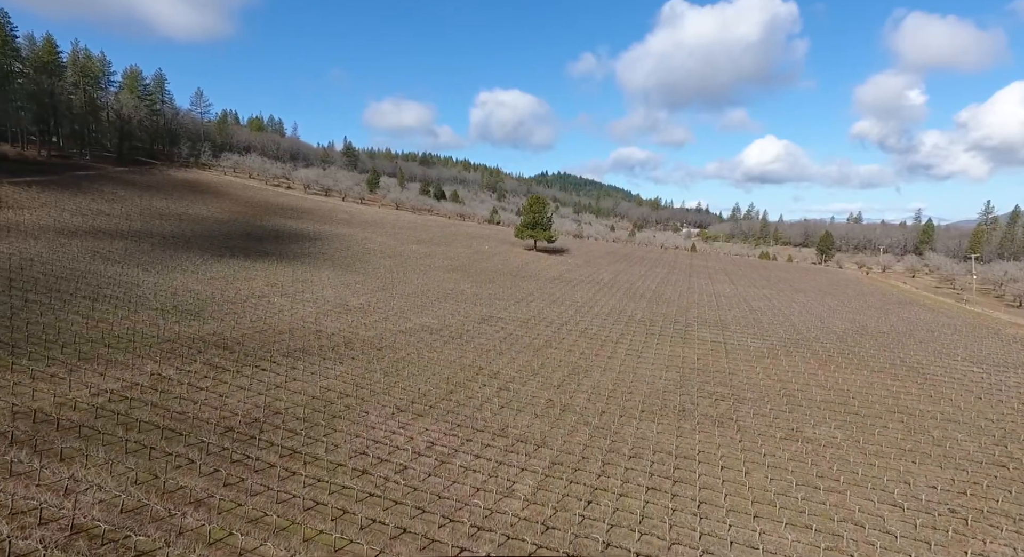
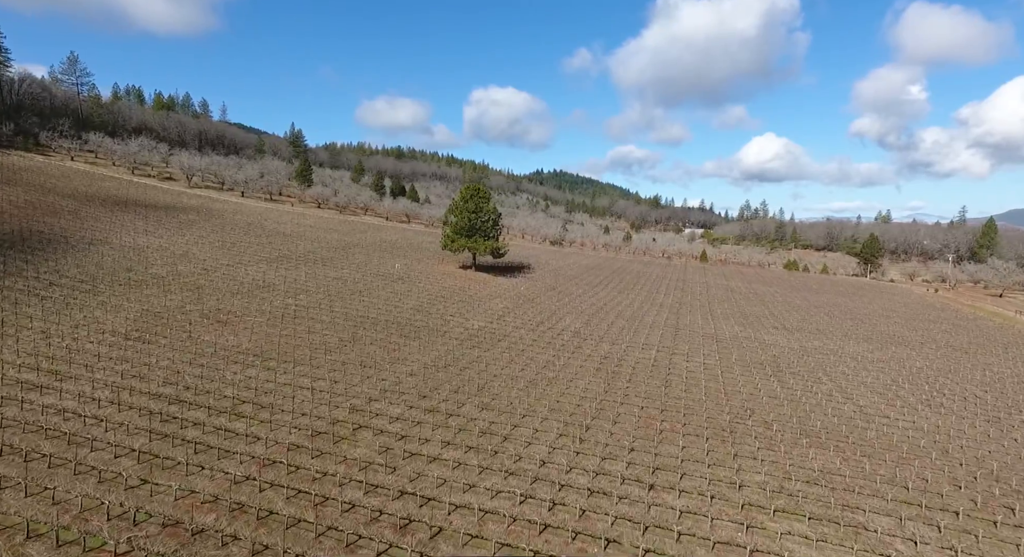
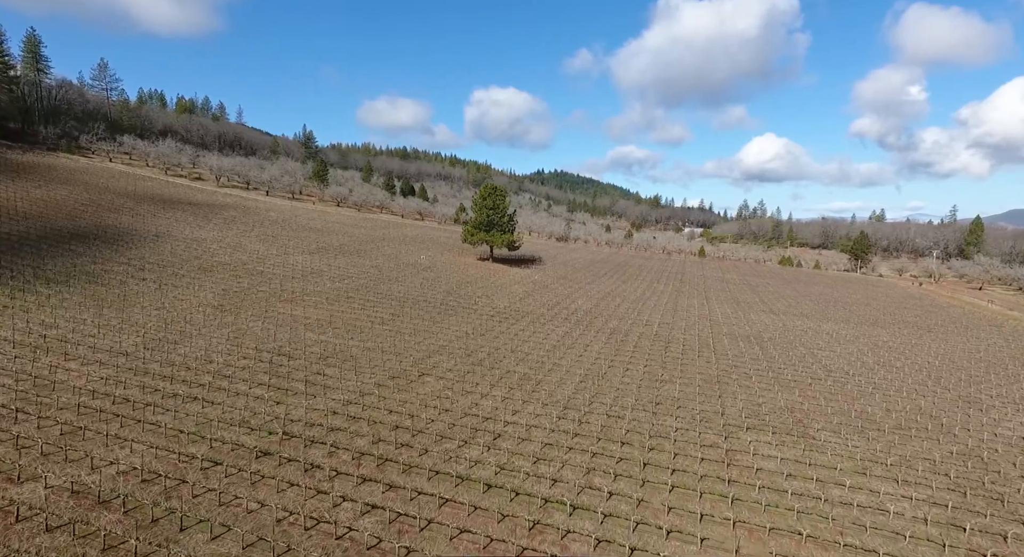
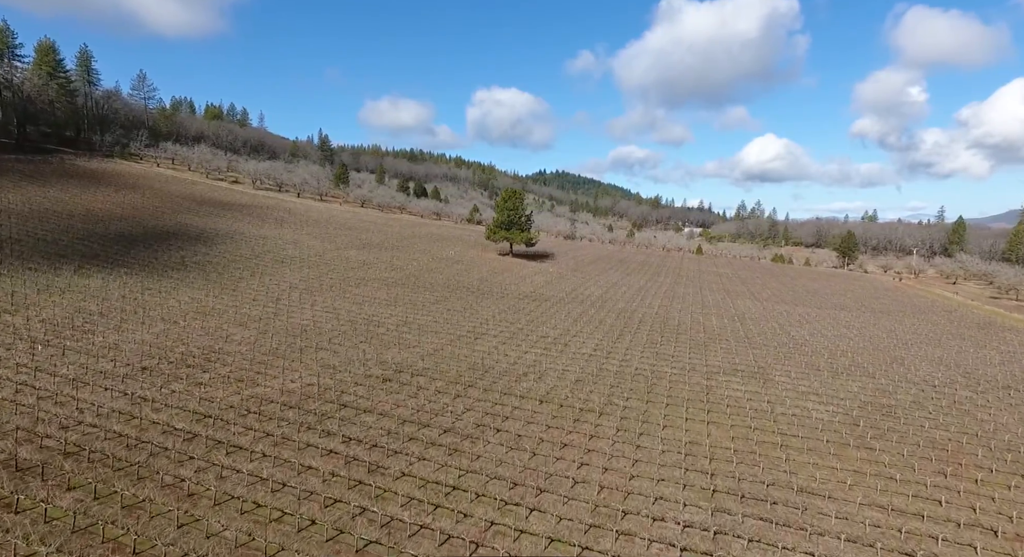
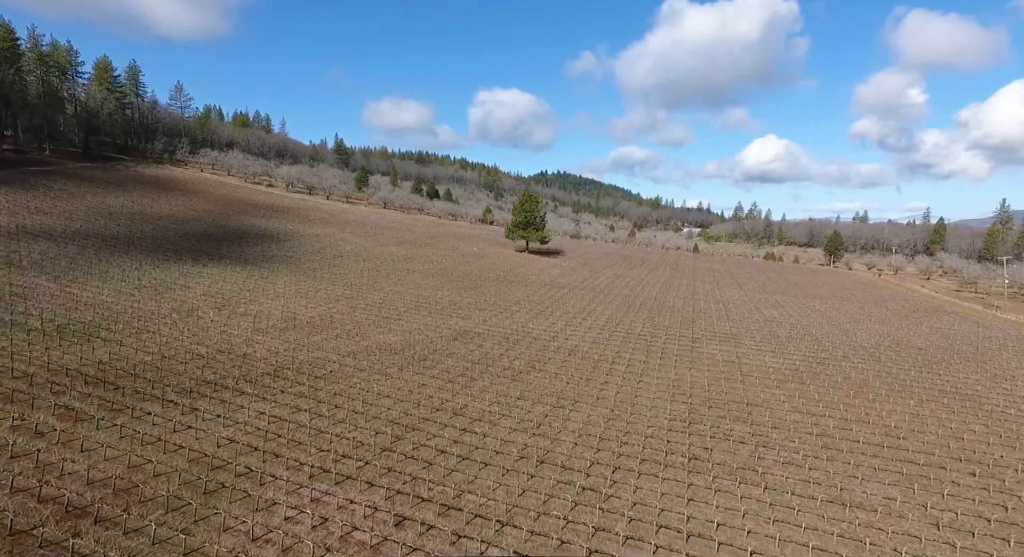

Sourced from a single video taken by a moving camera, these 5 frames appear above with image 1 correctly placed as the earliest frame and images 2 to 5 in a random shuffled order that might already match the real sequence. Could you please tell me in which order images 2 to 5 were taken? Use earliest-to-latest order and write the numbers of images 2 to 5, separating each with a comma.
5, 4, 3, 2
